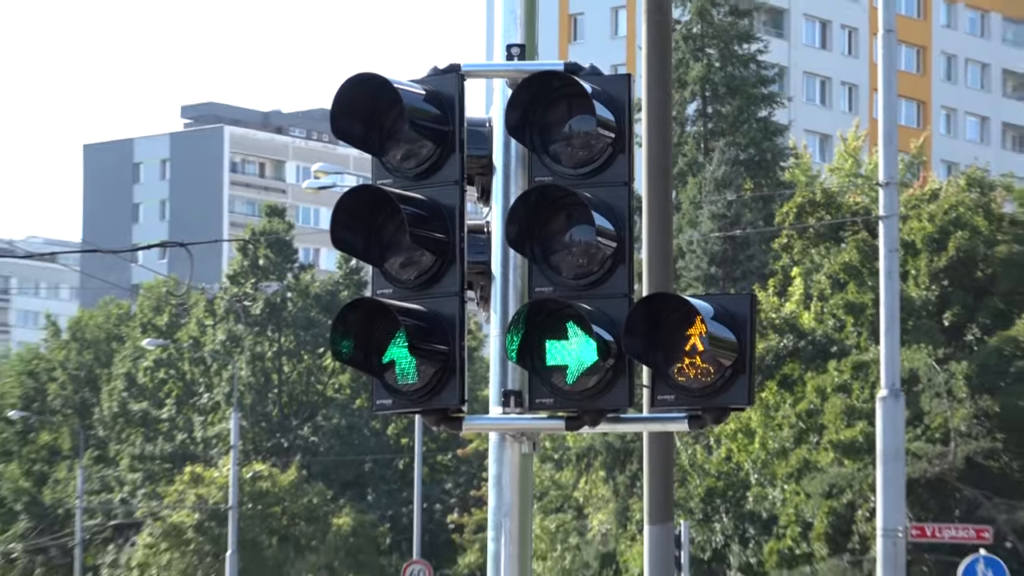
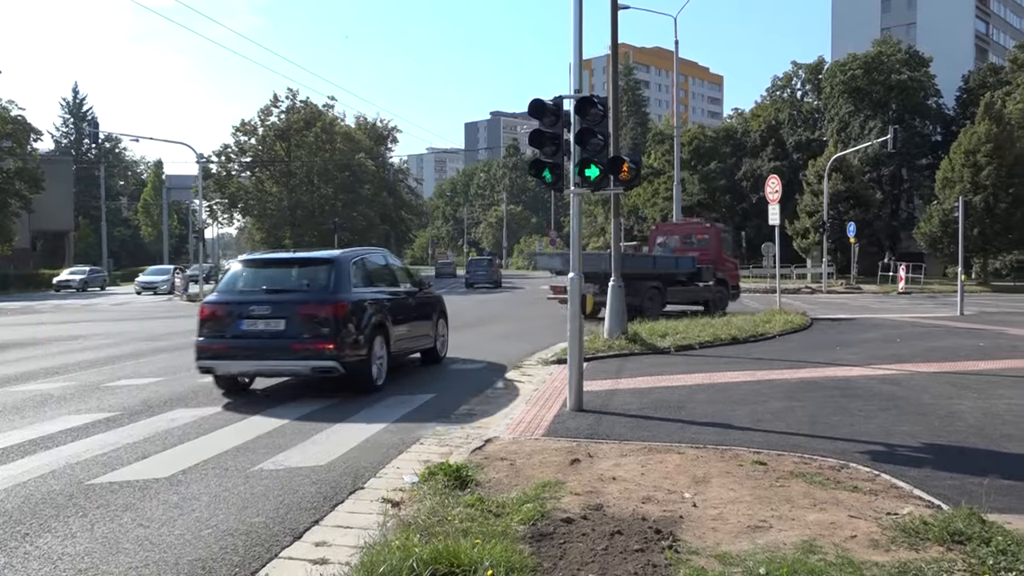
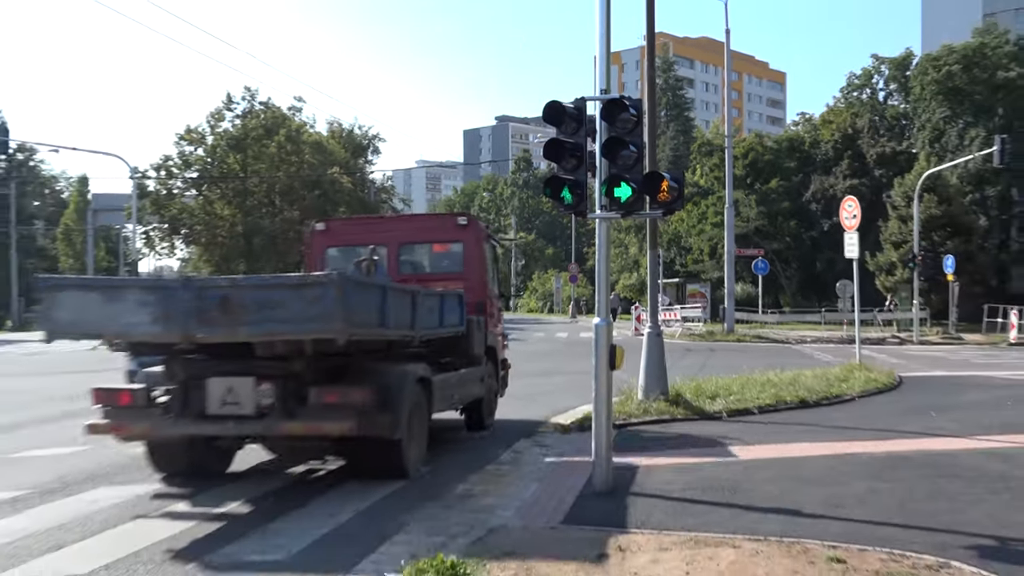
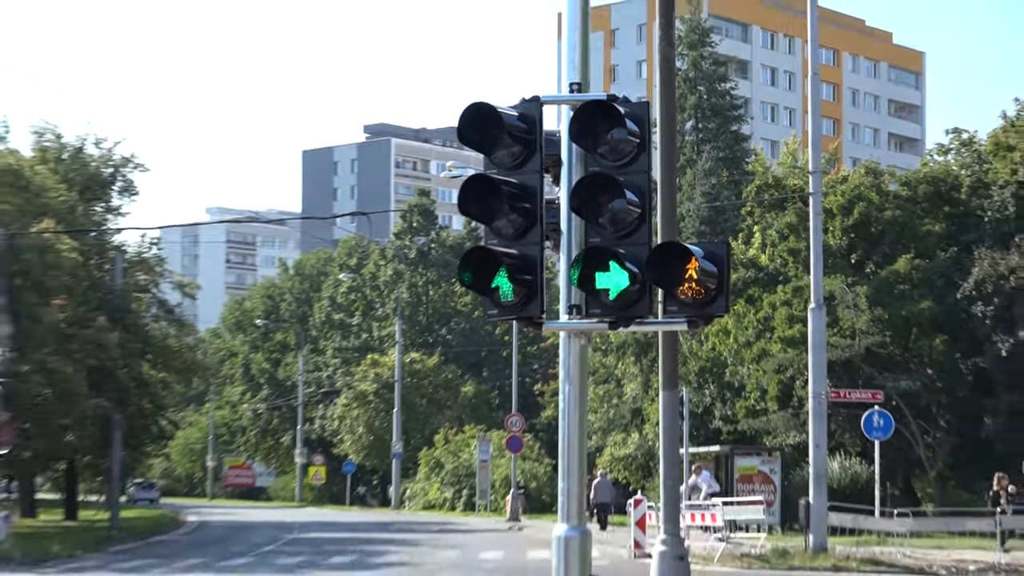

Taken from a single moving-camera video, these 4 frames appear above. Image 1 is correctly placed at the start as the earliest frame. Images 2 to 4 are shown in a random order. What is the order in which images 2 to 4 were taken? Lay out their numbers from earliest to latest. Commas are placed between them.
4, 3, 2
